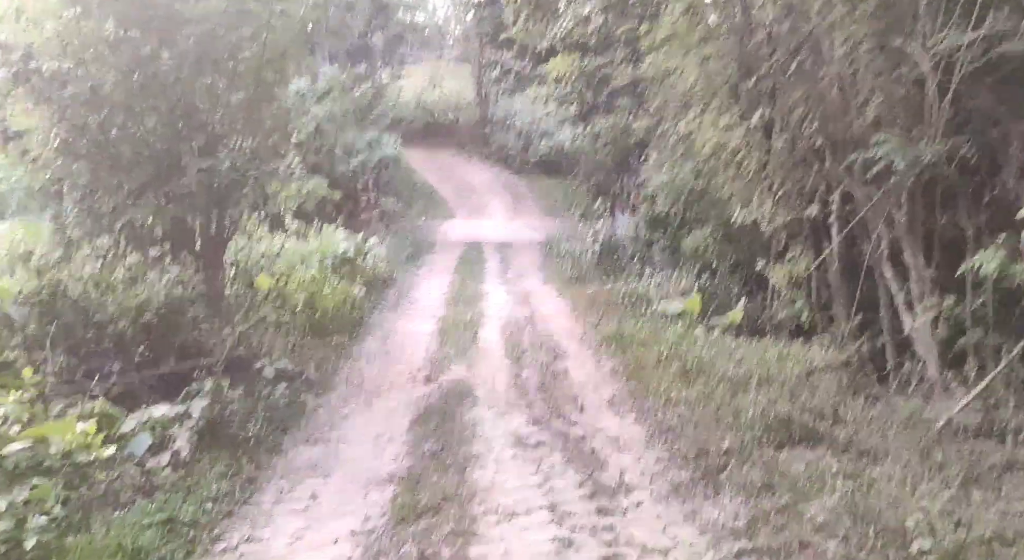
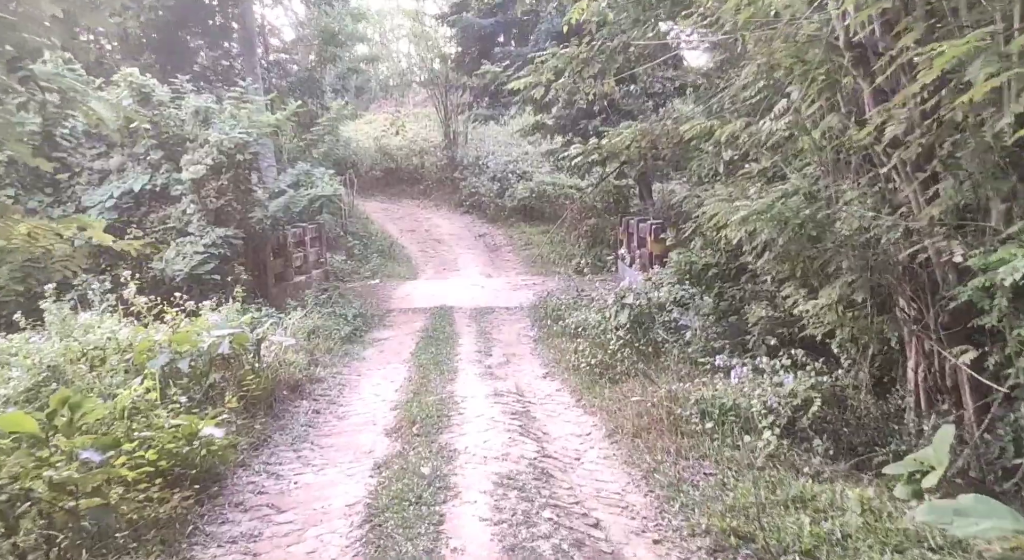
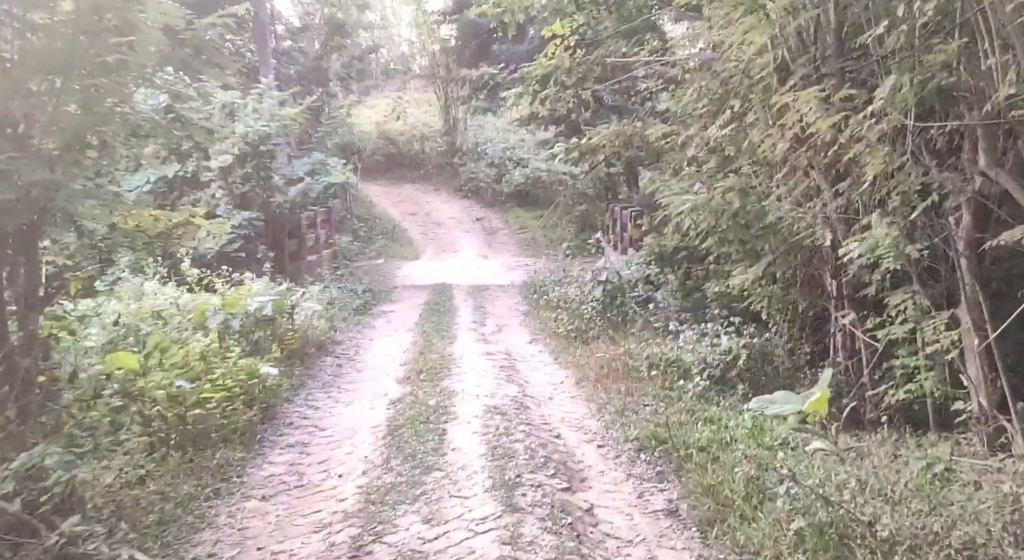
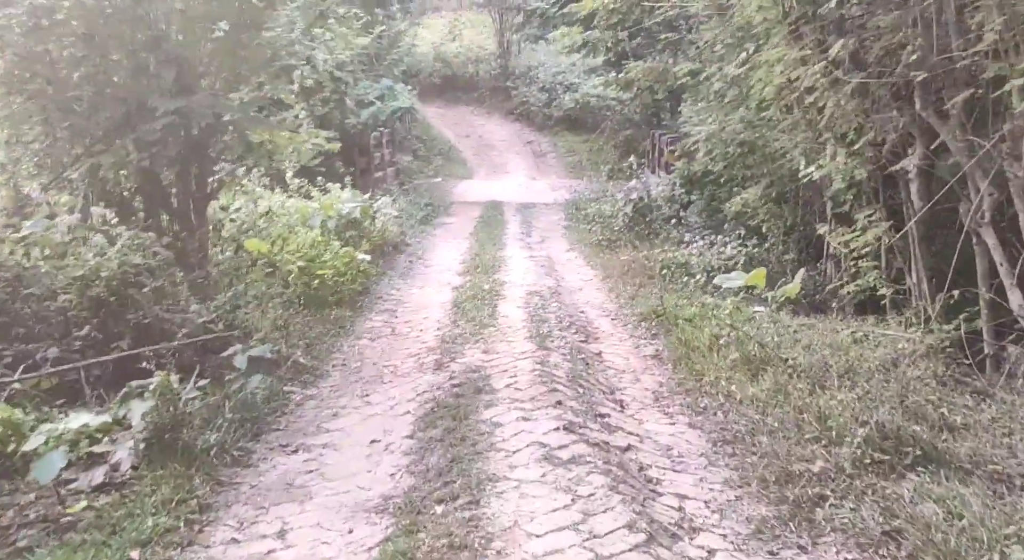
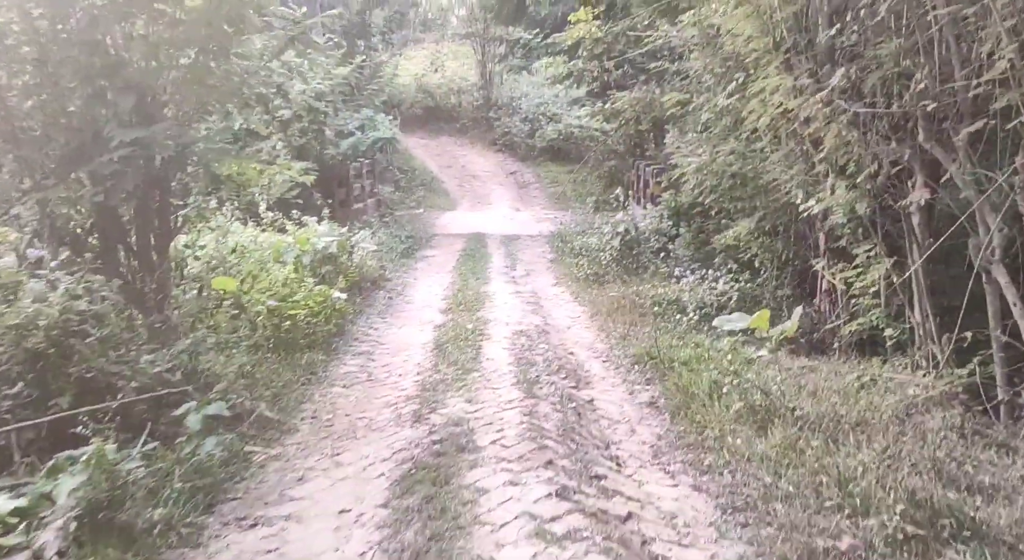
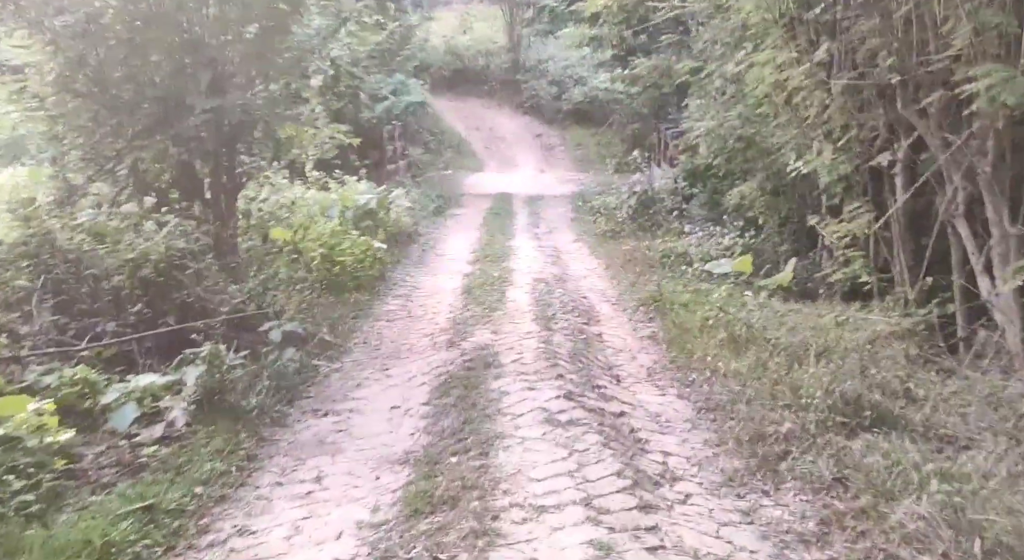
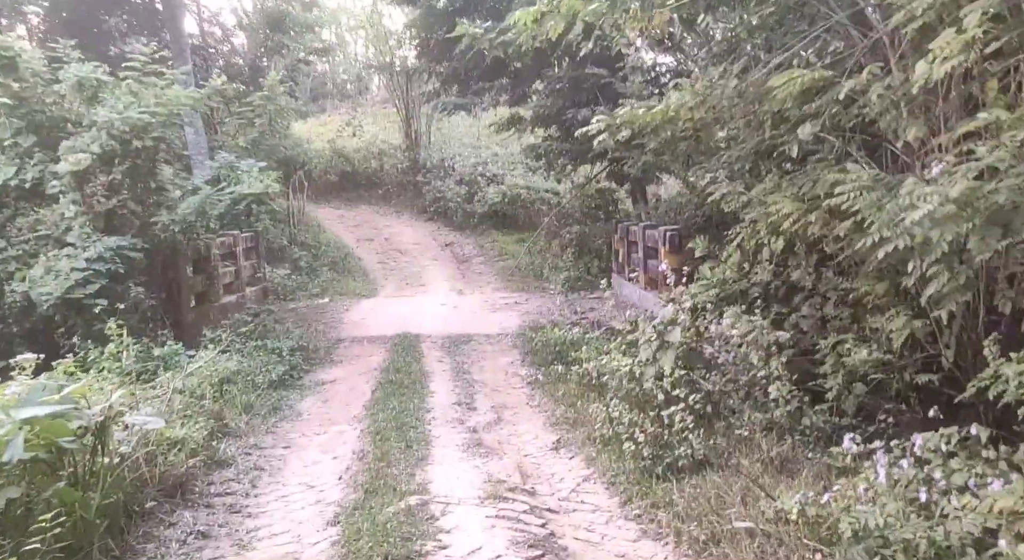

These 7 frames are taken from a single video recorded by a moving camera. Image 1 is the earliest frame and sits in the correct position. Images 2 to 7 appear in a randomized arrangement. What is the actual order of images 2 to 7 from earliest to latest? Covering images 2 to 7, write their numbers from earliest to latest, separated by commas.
6, 4, 5, 3, 2, 7
